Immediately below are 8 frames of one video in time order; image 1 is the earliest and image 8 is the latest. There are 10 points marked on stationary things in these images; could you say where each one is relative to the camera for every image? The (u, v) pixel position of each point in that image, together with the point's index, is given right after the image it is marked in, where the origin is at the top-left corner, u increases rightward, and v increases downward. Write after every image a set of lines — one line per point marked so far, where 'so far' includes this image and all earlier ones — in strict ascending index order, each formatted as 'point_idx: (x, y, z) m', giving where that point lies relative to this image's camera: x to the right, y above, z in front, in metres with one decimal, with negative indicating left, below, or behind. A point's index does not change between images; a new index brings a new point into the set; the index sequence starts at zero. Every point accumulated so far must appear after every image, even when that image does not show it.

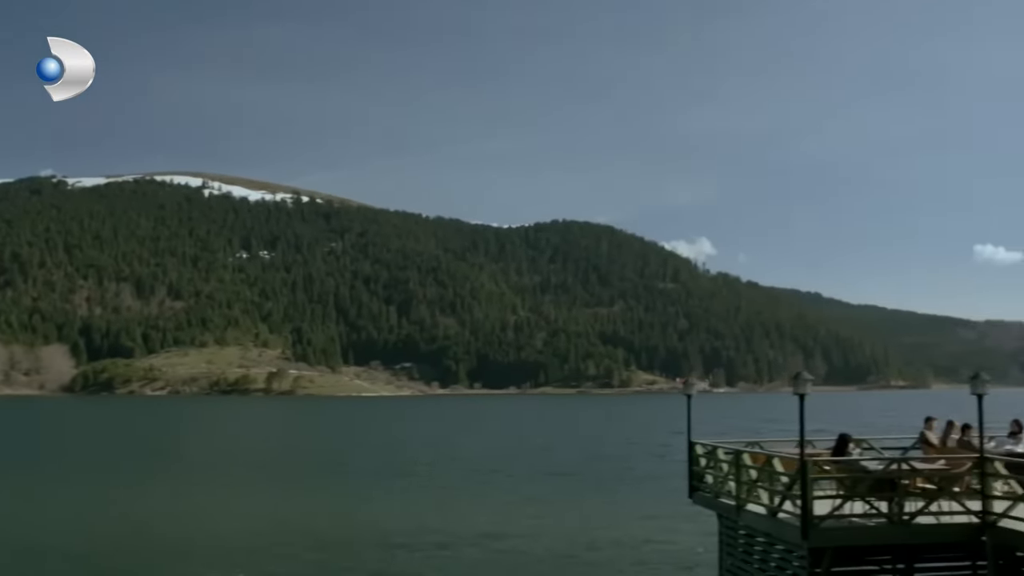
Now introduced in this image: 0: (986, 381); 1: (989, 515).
0: (+8.9, -1.8, +19.6) m
1: (+9.0, -4.2, +19.6) m
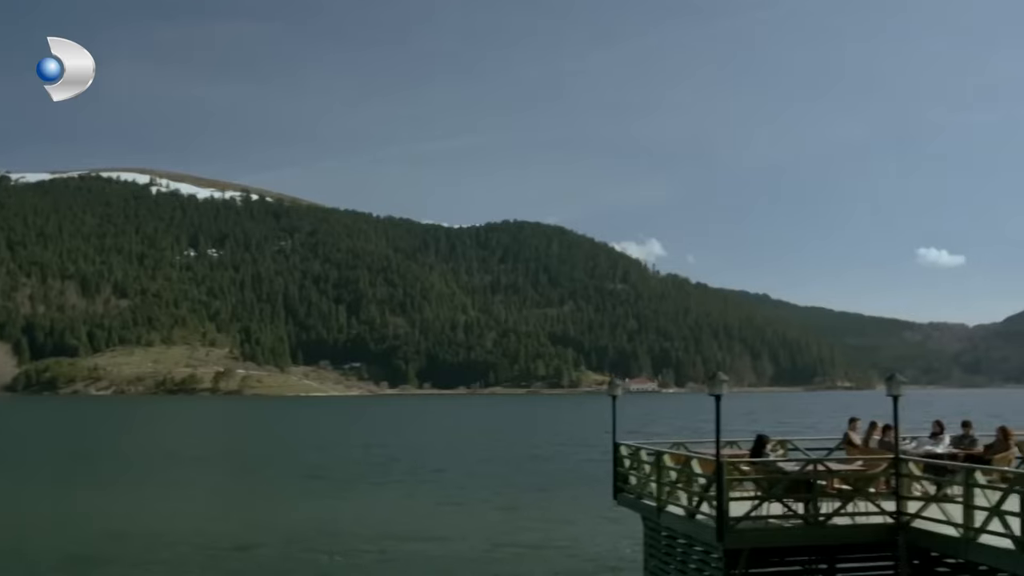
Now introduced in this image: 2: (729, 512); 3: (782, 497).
0: (+7.4, -1.9, +19.6) m
1: (+7.4, -4.3, +19.6) m
2: (+4.1, -4.2, +19.5) m
3: (+5.2, -4.0, +19.9) m
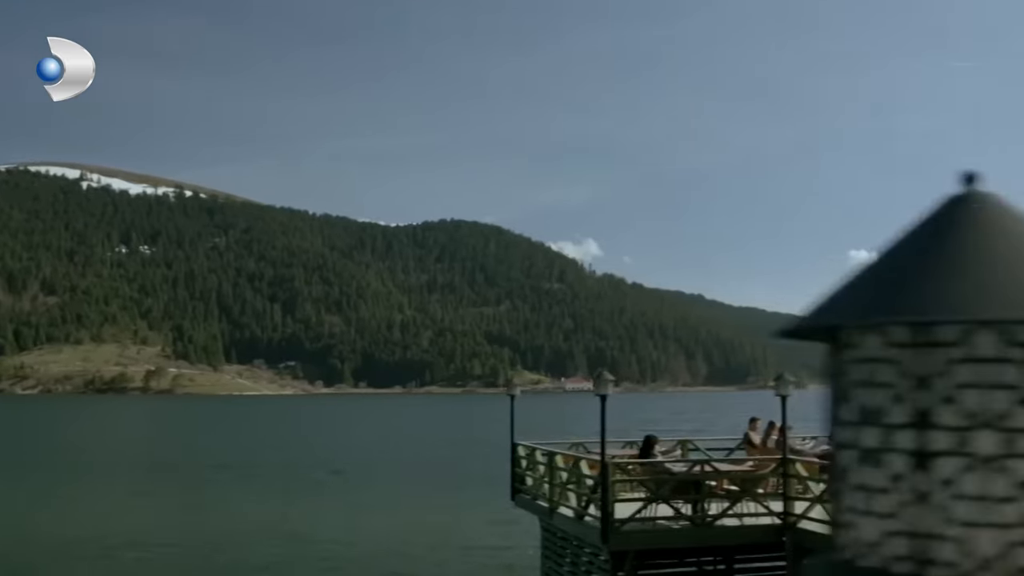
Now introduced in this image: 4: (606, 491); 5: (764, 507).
0: (+5.2, -1.8, +19.4) m
1: (+5.2, -4.3, +19.4) m
2: (+1.9, -4.1, +19.1) m
3: (+2.9, -4.0, +19.6) m
4: (+1.7, -3.7, +19.0) m
5: (+4.8, -4.3, +20.0) m
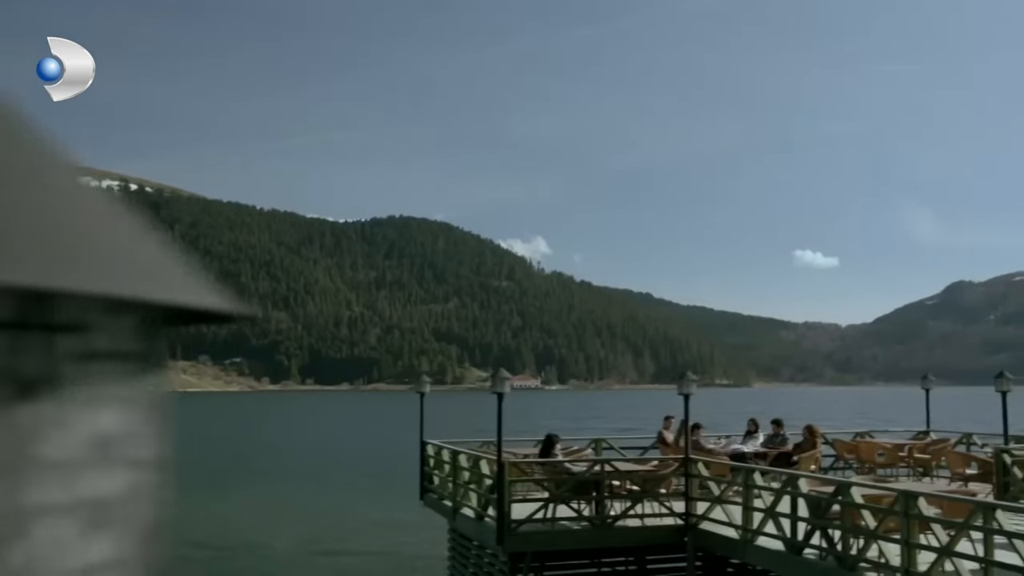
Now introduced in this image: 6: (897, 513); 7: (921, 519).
0: (+3.2, -1.8, +19.1) m
1: (+3.3, -4.2, +19.1) m
2: (-0.1, -4.1, +18.6) m
3: (+1.0, -3.9, +19.1) m
4: (-0.2, -3.6, +18.5) m
5: (+2.9, -4.2, +19.6) m
6: (+5.0, -2.9, +13.3) m
7: (+5.2, -2.9, +12.9) m
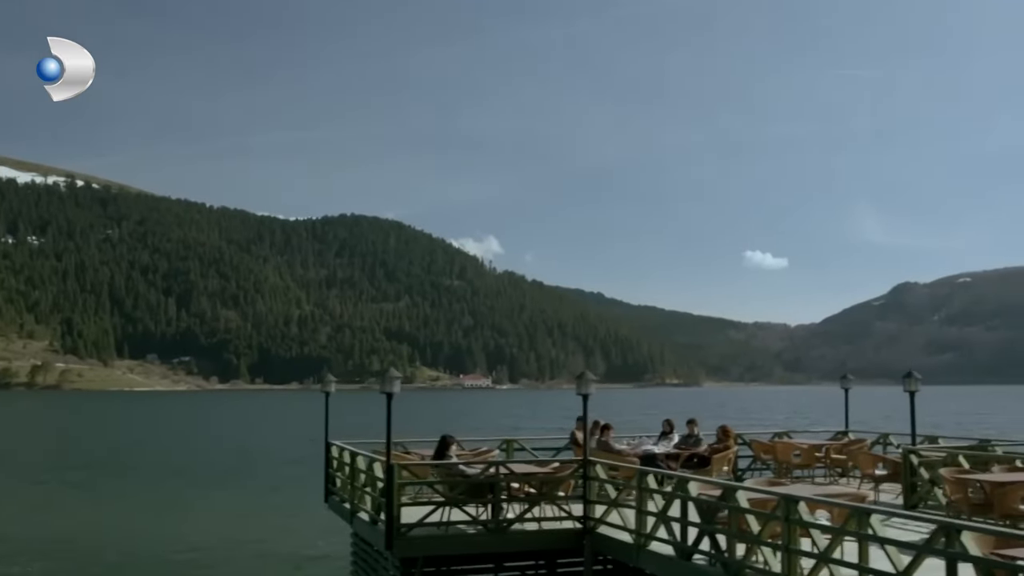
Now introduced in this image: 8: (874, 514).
0: (+1.3, -1.7, +18.5) m
1: (+1.3, -4.2, +18.5) m
2: (-2.0, -4.0, +17.8) m
3: (-0.9, -3.8, +18.4) m
4: (-2.1, -3.5, +17.7) m
5: (+0.9, -4.1, +19.0) m
6: (+3.3, -2.8, +12.8) m
7: (+3.5, -2.9, +12.4) m
8: (+4.0, -2.5, +11.3) m
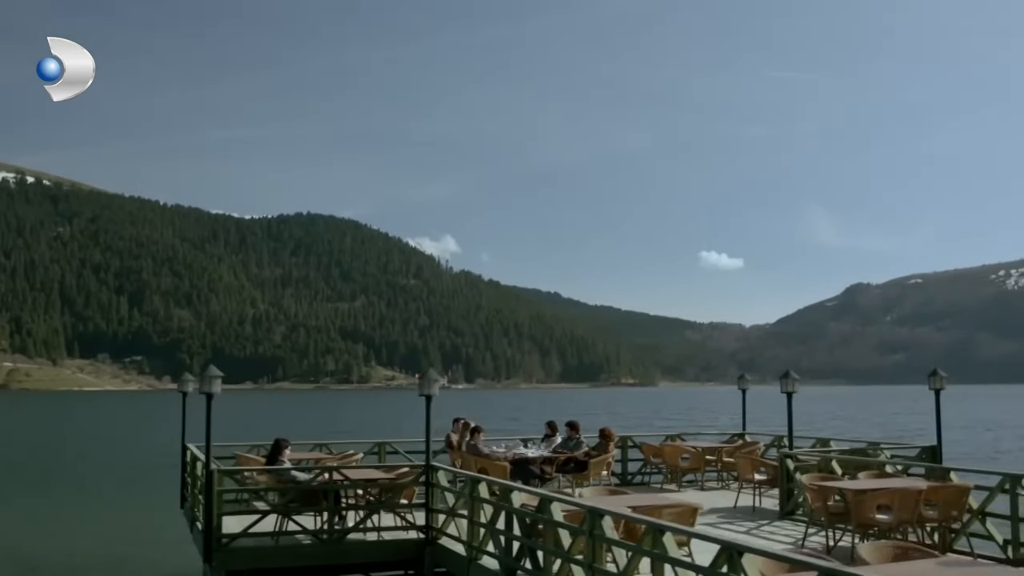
0: (-1.4, -1.6, +17.1) m
1: (-1.4, -4.0, +17.1) m
2: (-4.7, -3.8, +16.4) m
3: (-3.6, -3.7, +17.0) m
4: (-4.8, -3.4, +16.2) m
5: (-1.8, -4.0, +17.6) m
6: (+0.8, -2.7, +11.5) m
7: (+1.0, -2.7, +11.2) m
8: (+1.5, -2.4, +10.1) m
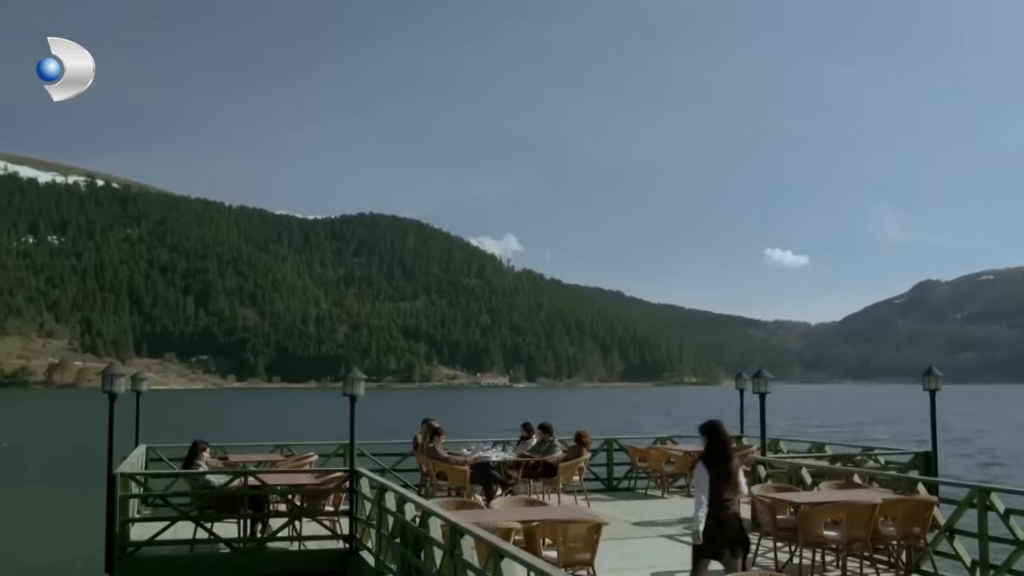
0: (-2.5, -1.5, +15.9) m
1: (-2.5, -3.9, +15.9) m
2: (-5.8, -3.7, +15.4) m
3: (-4.7, -3.6, +15.9) m
4: (-5.9, -3.3, +15.2) m
5: (-2.9, -3.9, +16.4) m
6: (-0.6, -2.6, +10.2) m
7: (-0.5, -2.6, +9.8) m
8: (0.0, -2.3, +8.7) m
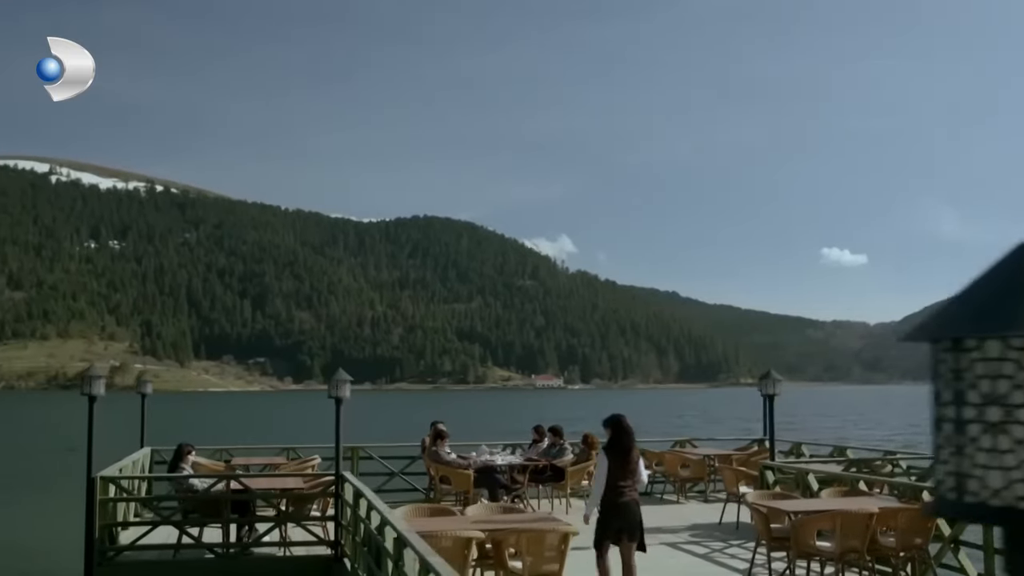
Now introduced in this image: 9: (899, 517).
0: (-2.7, -1.5, +15.5) m
1: (-2.6, -3.9, +15.5) m
2: (-6.0, -3.7, +15.1) m
3: (-4.9, -3.6, +15.6) m
4: (-6.1, -3.3, +15.0) m
5: (-3.0, -3.9, +16.0) m
6: (-1.1, -2.6, +9.7) m
7: (-1.0, -2.6, +9.3) m
8: (-0.6, -2.2, +8.1) m
9: (+4.8, -2.8, +12.6) m
